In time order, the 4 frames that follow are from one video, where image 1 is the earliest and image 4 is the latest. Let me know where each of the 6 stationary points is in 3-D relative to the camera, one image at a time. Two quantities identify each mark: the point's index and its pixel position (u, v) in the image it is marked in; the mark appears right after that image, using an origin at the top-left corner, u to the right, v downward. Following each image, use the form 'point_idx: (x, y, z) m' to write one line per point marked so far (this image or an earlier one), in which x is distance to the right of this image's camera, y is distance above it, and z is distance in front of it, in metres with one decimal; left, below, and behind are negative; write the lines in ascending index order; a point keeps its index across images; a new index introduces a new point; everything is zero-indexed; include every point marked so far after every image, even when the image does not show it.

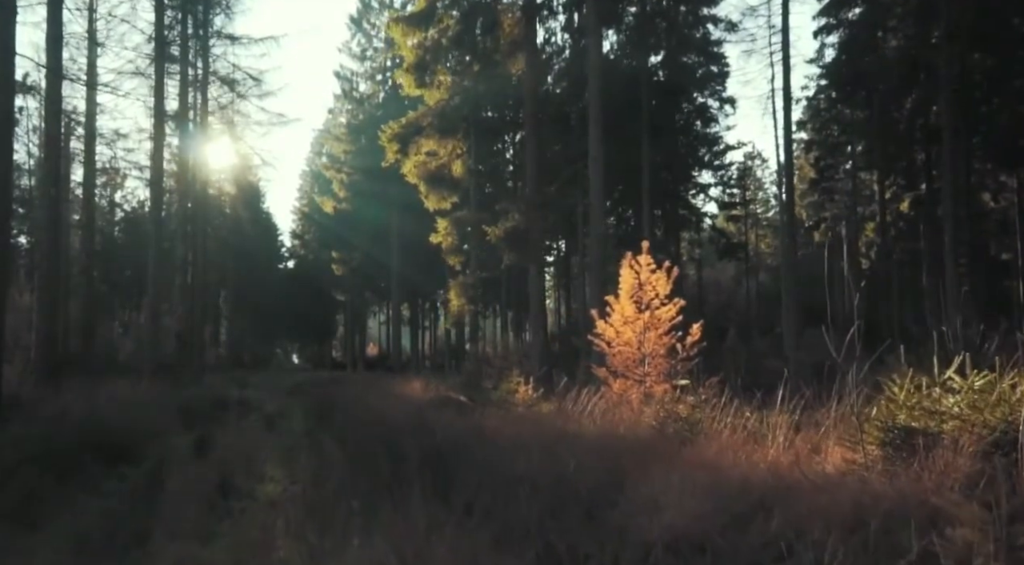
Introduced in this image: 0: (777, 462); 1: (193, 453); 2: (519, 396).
0: (+1.5, -1.0, +5.3) m
1: (-3.3, -1.7, +9.7) m
2: (+0.1, -1.6, +13.8) m
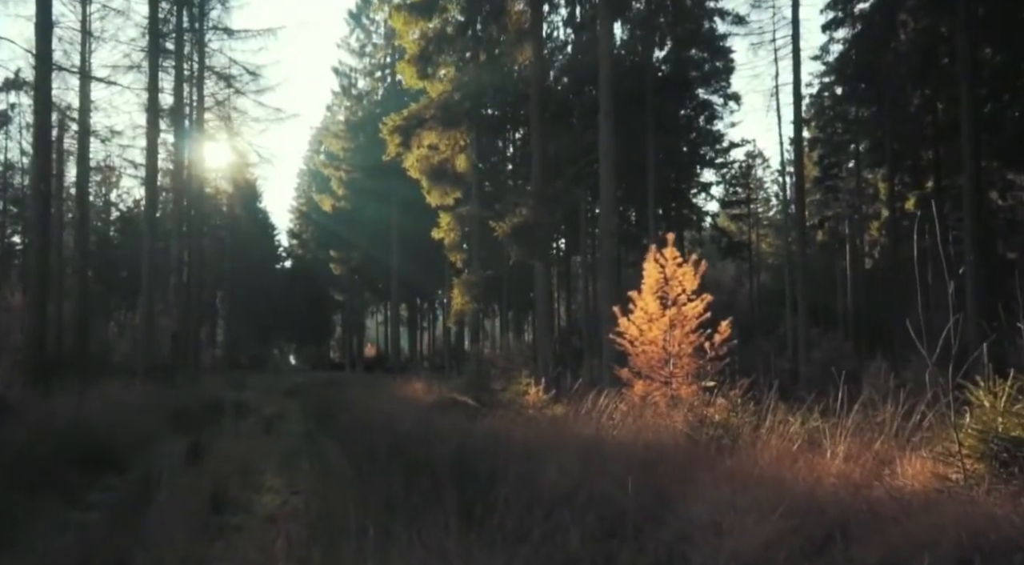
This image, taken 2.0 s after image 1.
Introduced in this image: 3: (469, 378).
0: (+1.6, -0.9, +4.7) m
1: (-3.1, -1.7, +9.1) m
2: (+0.2, -1.6, +13.1) m
3: (-0.9, -2.0, +19.9) m
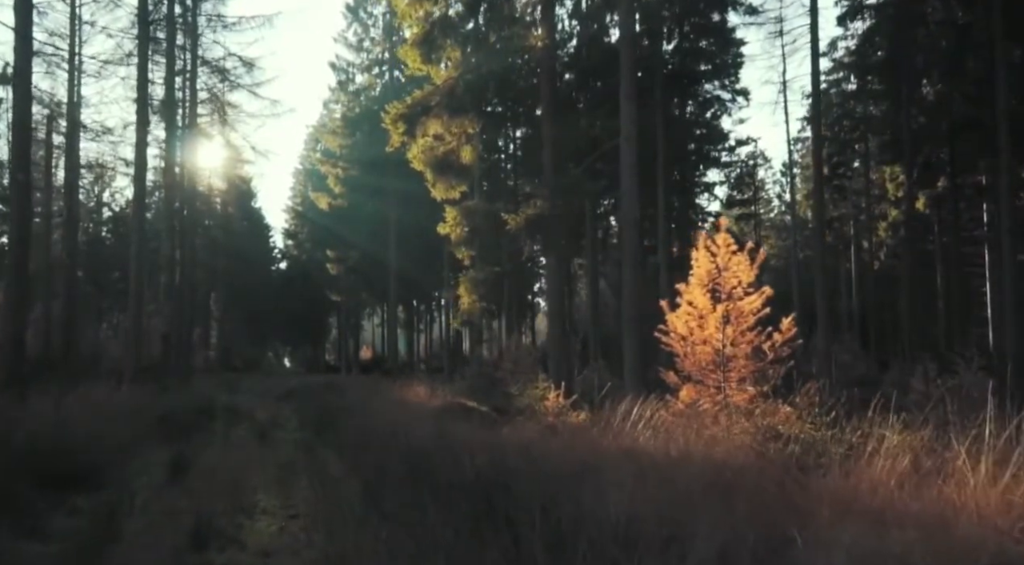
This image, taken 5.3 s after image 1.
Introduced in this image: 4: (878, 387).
0: (+1.9, -0.9, +3.6) m
1: (-2.9, -1.6, +8.0) m
2: (+0.4, -1.5, +12.1) m
3: (-0.8, -2.0, +18.8) m
4: (+6.9, -2.0, +18.0) m
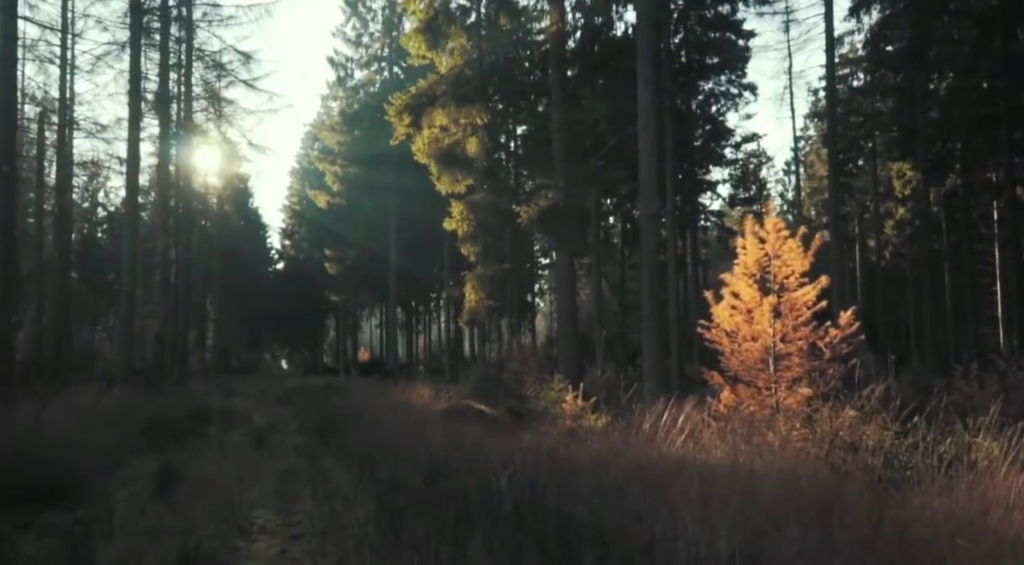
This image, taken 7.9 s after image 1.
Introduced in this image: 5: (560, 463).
0: (+2.1, -0.8, +2.8) m
1: (-2.7, -1.6, +7.2) m
2: (+0.6, -1.4, +11.3) m
3: (-0.6, -1.9, +18.1) m
4: (+7.0, -1.9, +17.3) m
5: (+0.2, -1.1, +5.6) m
